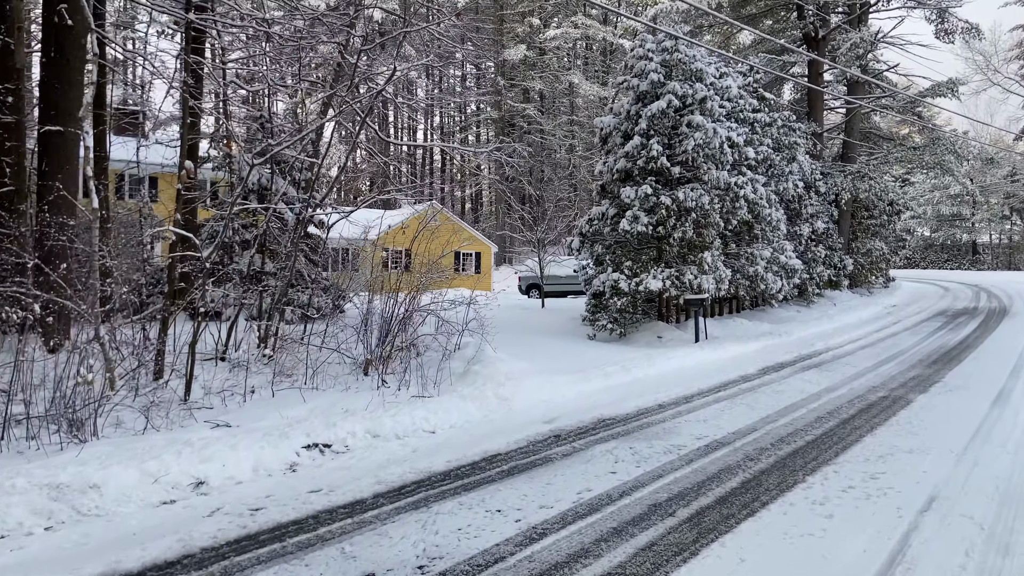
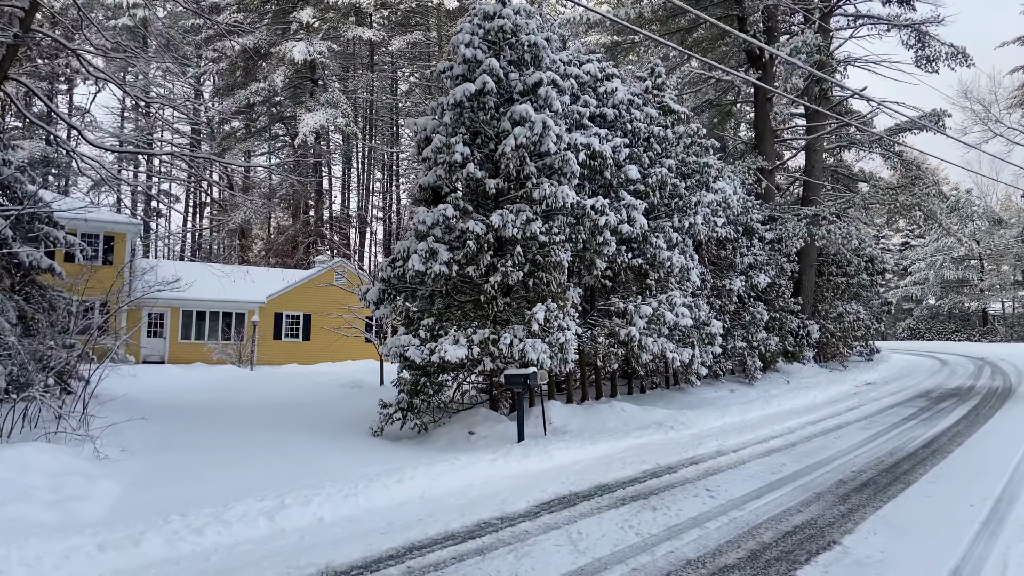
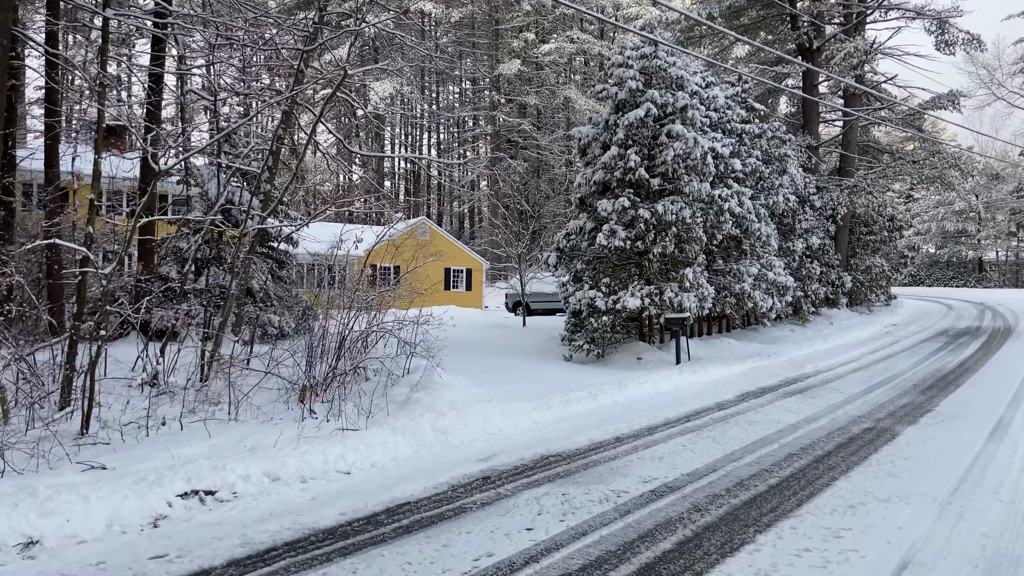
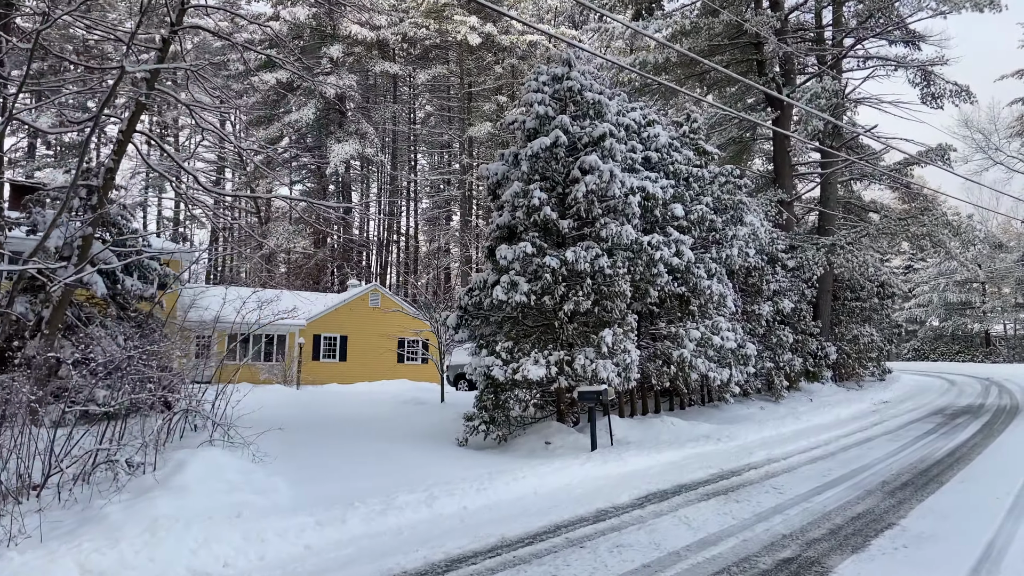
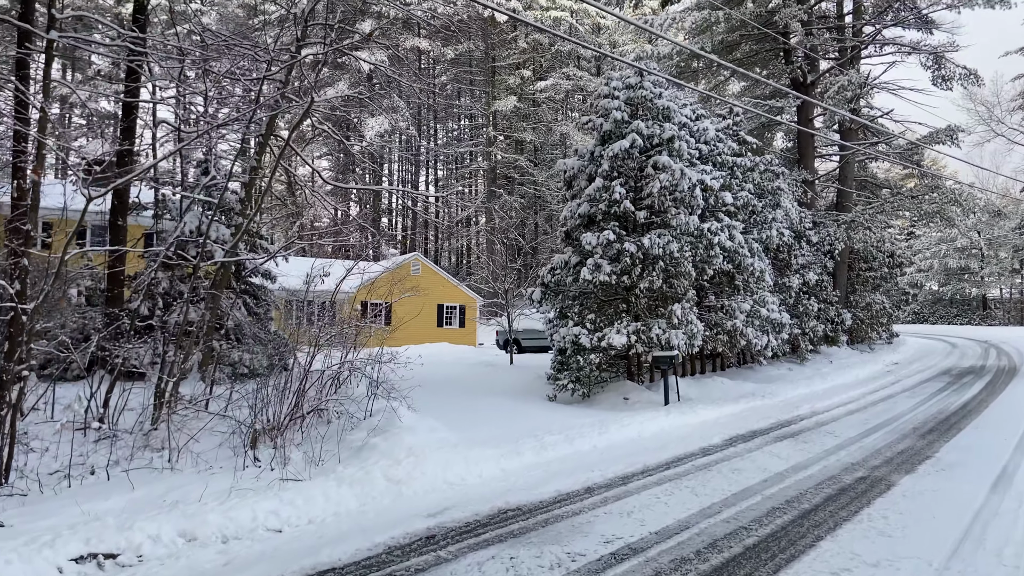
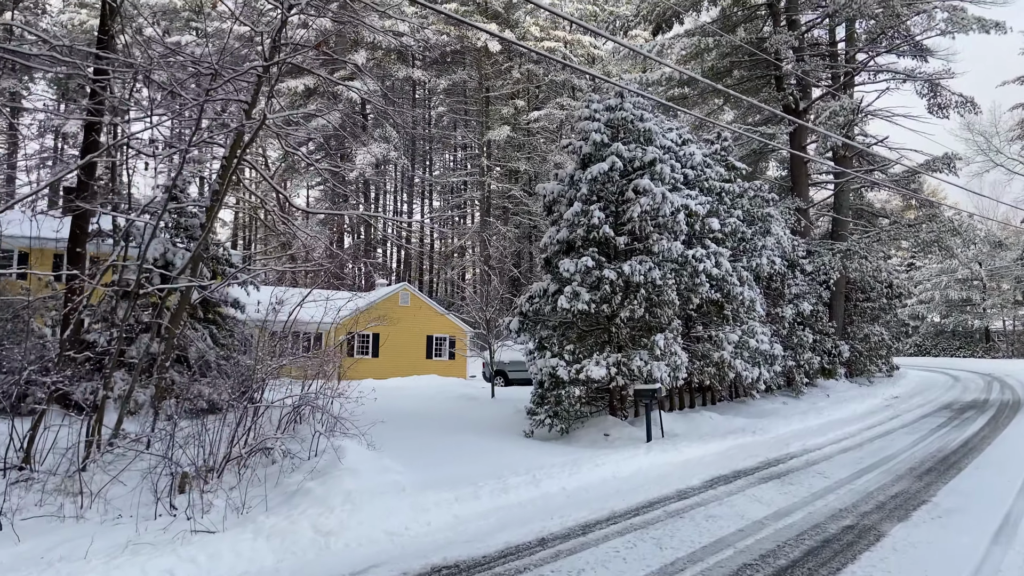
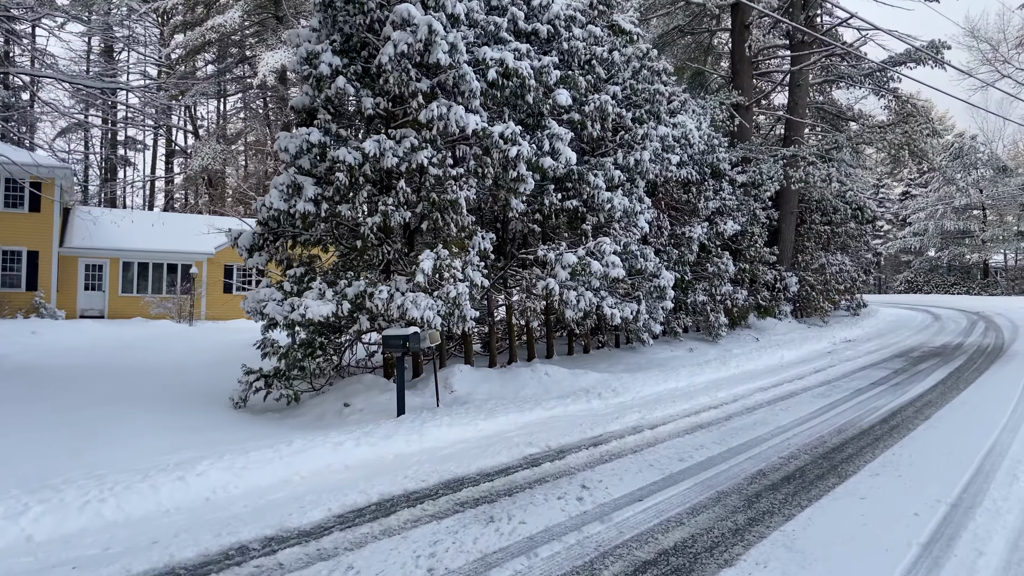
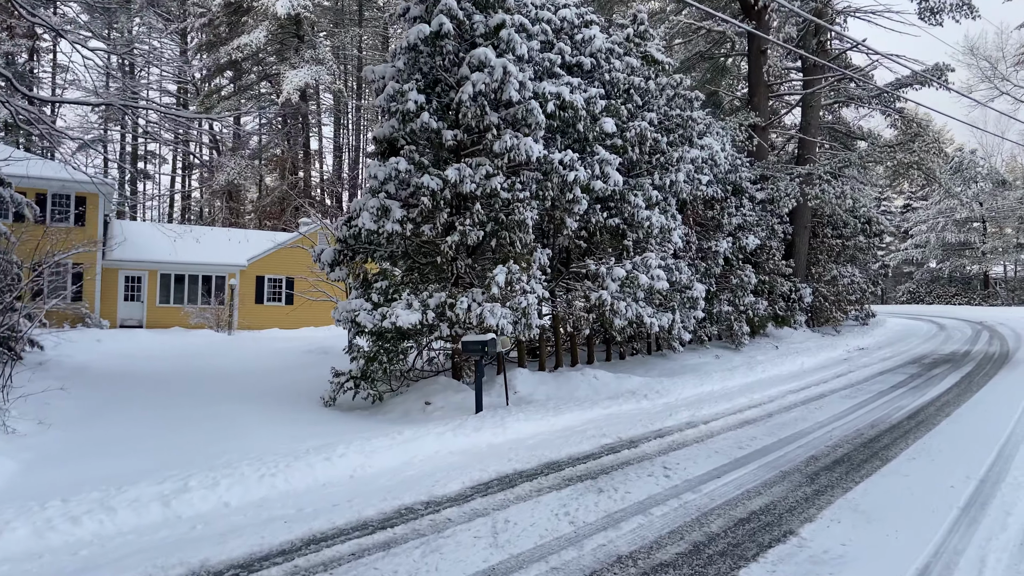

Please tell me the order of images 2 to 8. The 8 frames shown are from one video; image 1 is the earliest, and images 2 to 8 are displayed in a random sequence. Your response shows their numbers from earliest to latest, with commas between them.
3, 5, 6, 4, 2, 8, 7
